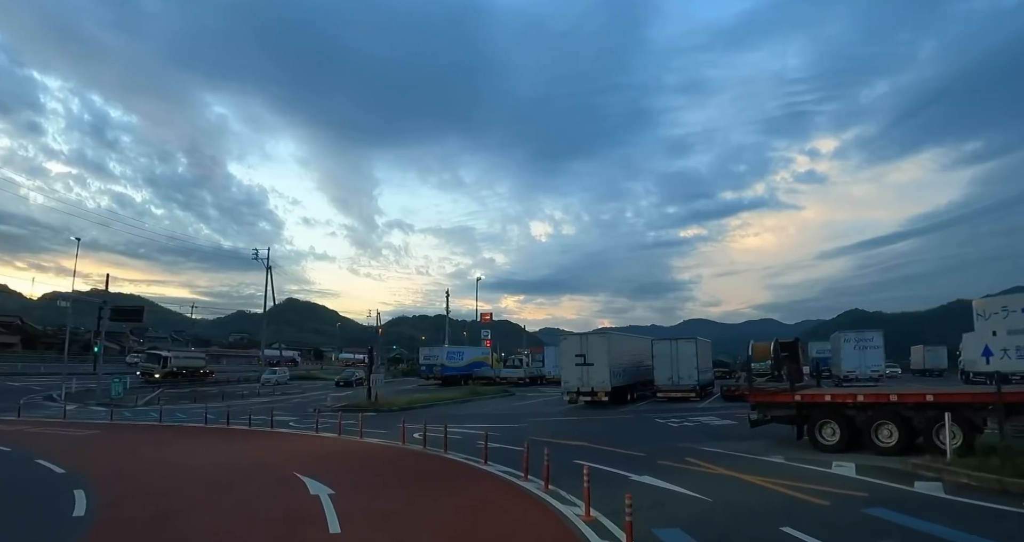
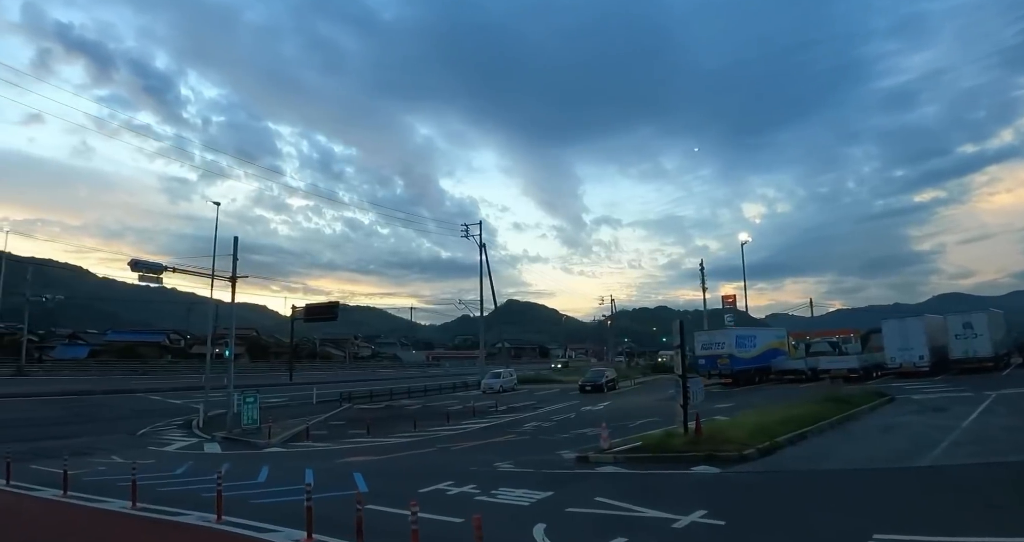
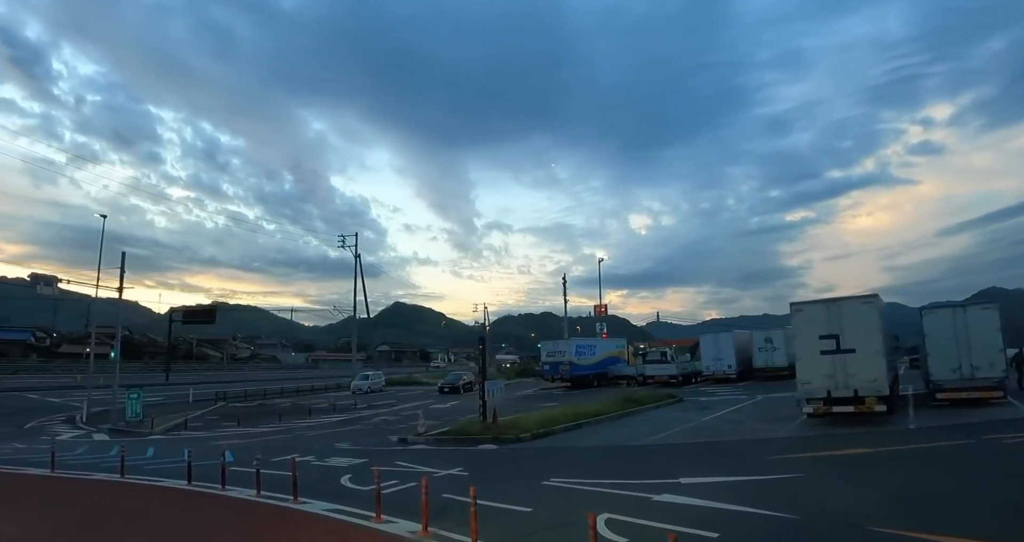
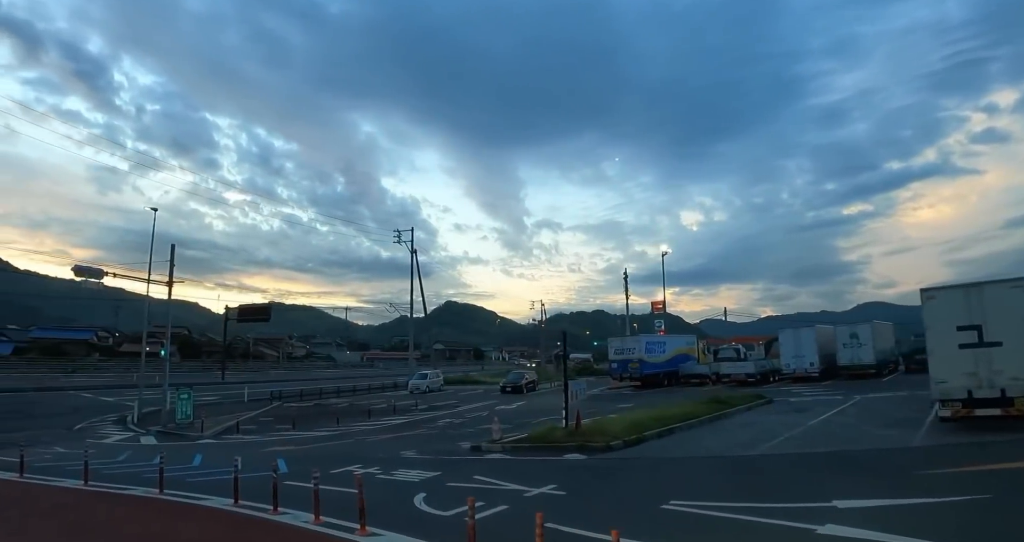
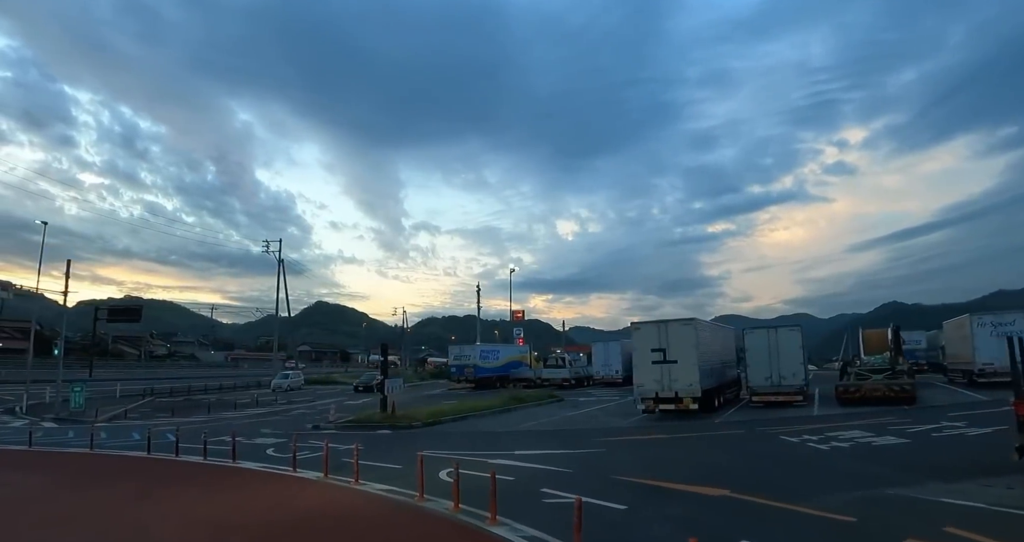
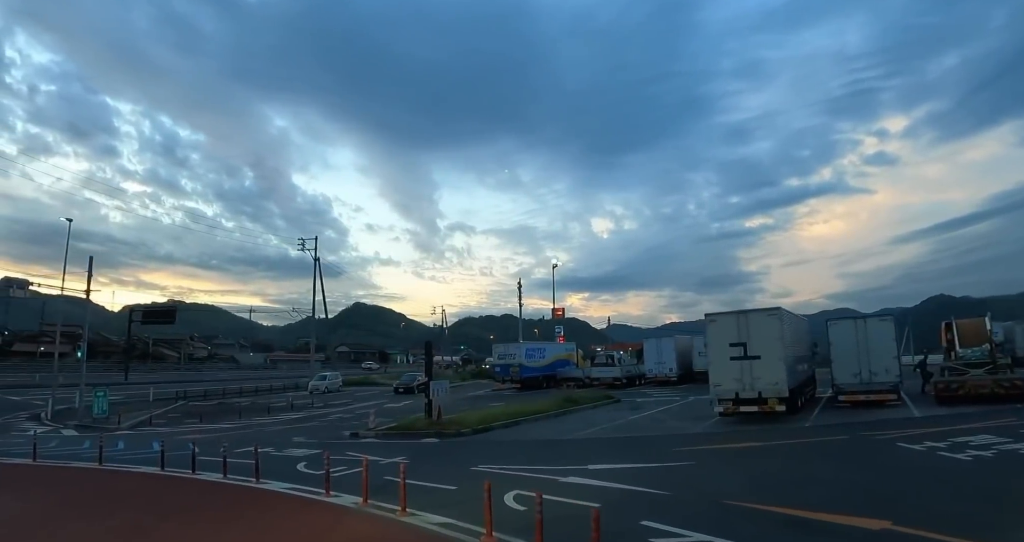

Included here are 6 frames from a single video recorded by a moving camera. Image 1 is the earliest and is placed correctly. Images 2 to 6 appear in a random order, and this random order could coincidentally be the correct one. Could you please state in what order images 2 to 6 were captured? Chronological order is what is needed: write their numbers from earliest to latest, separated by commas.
5, 6, 3, 4, 2
